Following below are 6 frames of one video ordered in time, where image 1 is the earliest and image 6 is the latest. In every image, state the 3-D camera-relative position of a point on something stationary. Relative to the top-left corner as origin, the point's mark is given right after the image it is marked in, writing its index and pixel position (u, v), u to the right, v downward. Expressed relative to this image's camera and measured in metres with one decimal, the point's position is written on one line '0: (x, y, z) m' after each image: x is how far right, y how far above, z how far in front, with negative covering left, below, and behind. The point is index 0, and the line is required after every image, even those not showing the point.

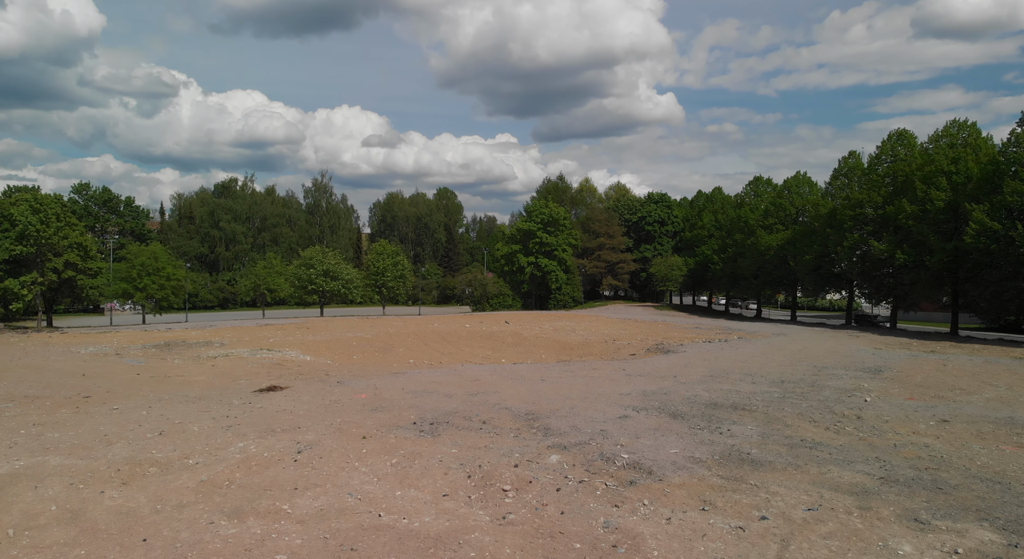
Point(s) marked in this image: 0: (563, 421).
0: (+0.9, -2.5, +11.6) m
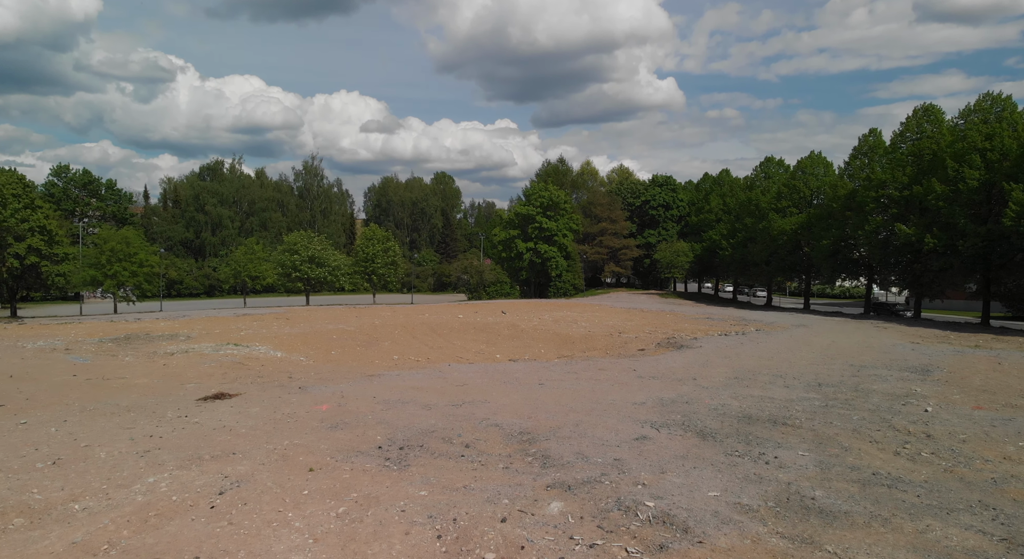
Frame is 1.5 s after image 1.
0: (+0.8, -2.3, +9.2) m
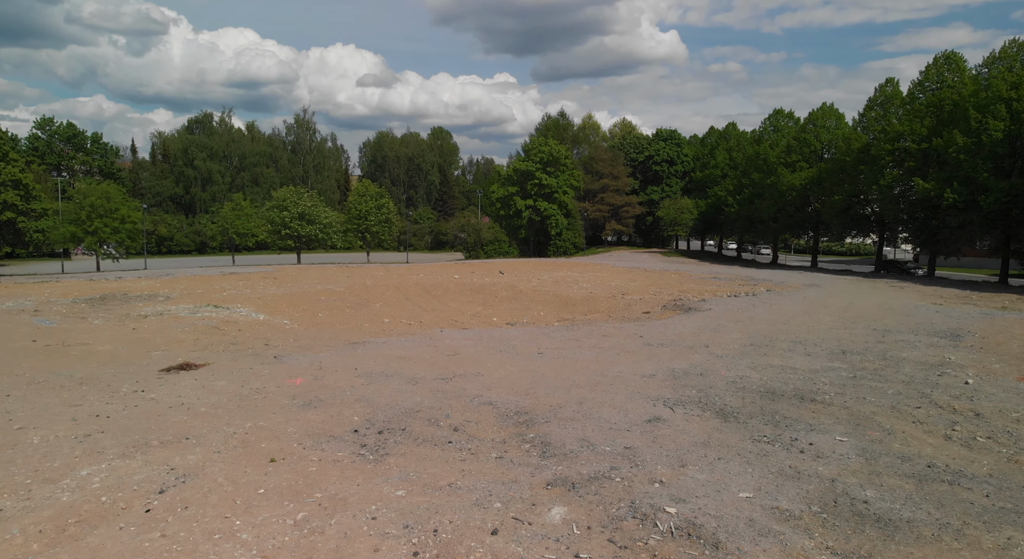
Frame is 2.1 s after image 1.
0: (+0.7, -1.9, +8.0) m
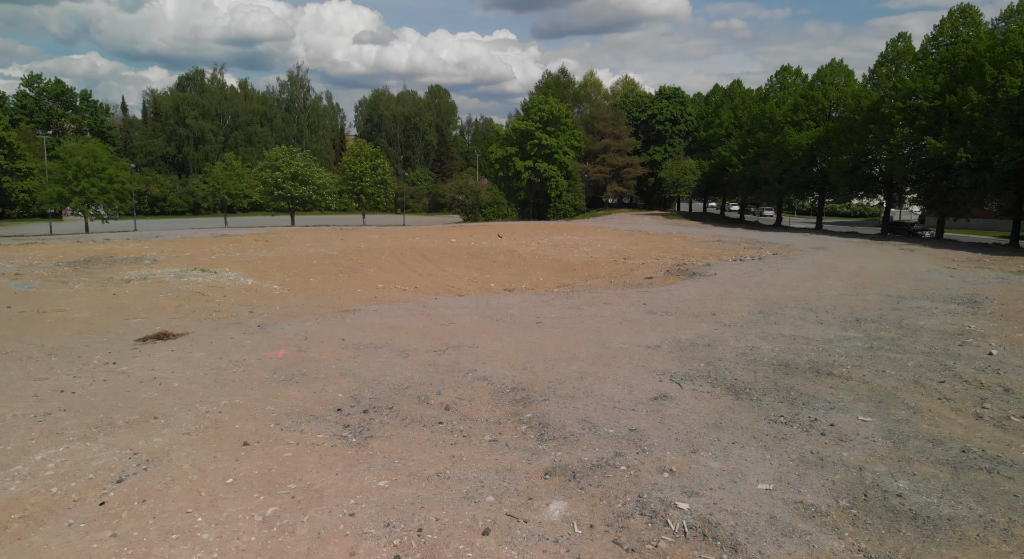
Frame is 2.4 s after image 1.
0: (+0.7, -1.5, +7.4) m
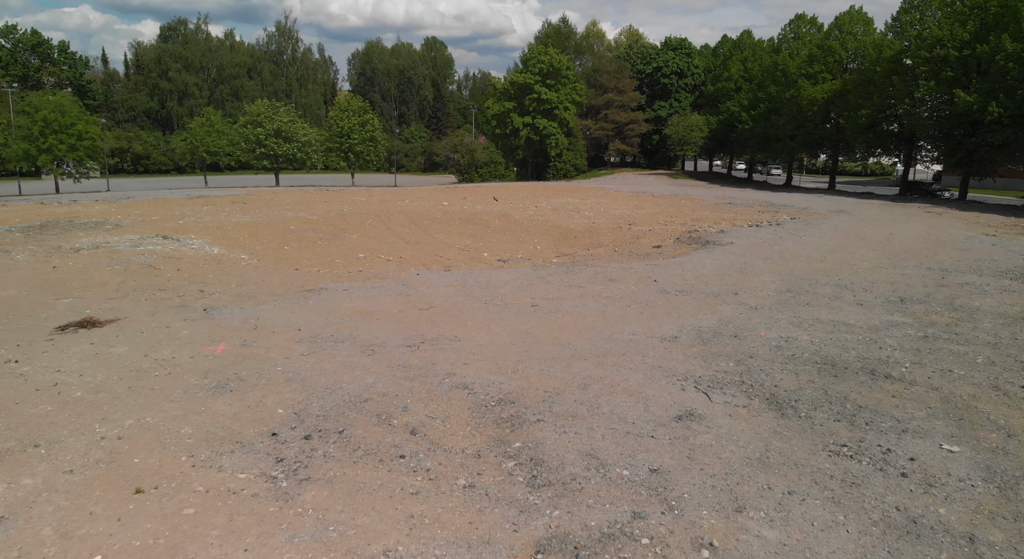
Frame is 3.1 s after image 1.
0: (+0.5, -1.4, +5.7) m
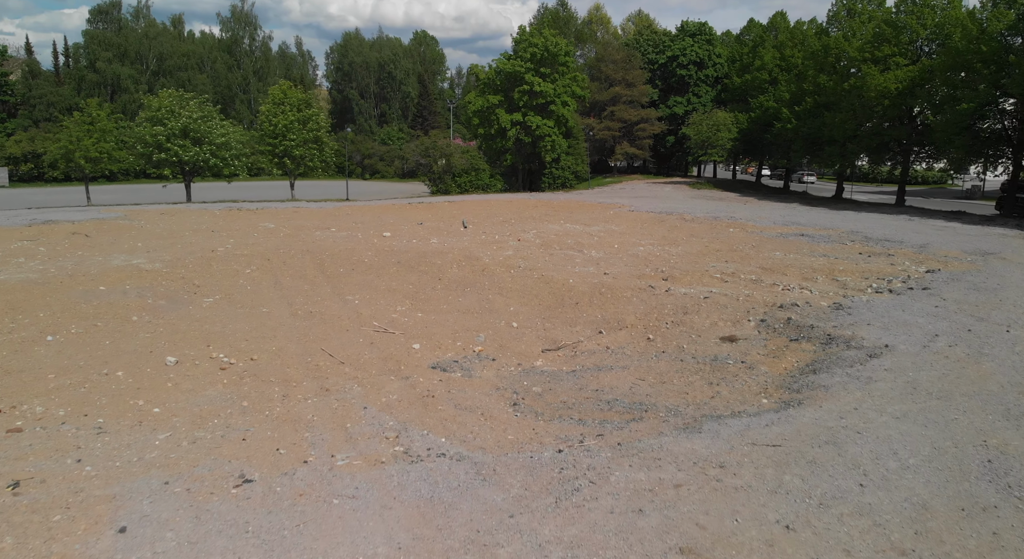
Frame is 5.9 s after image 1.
0: (-0.2, -3.1, -2.4) m
